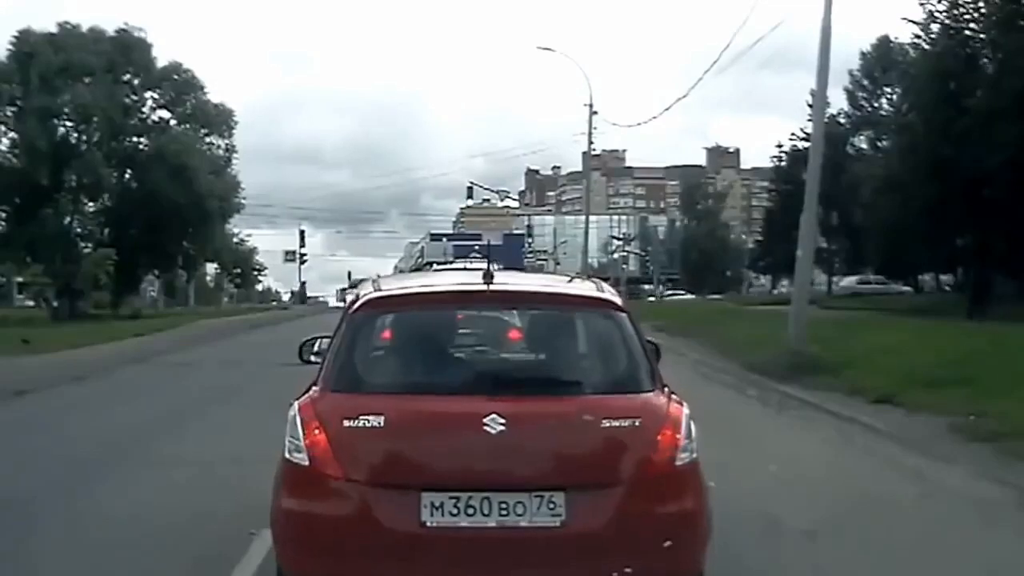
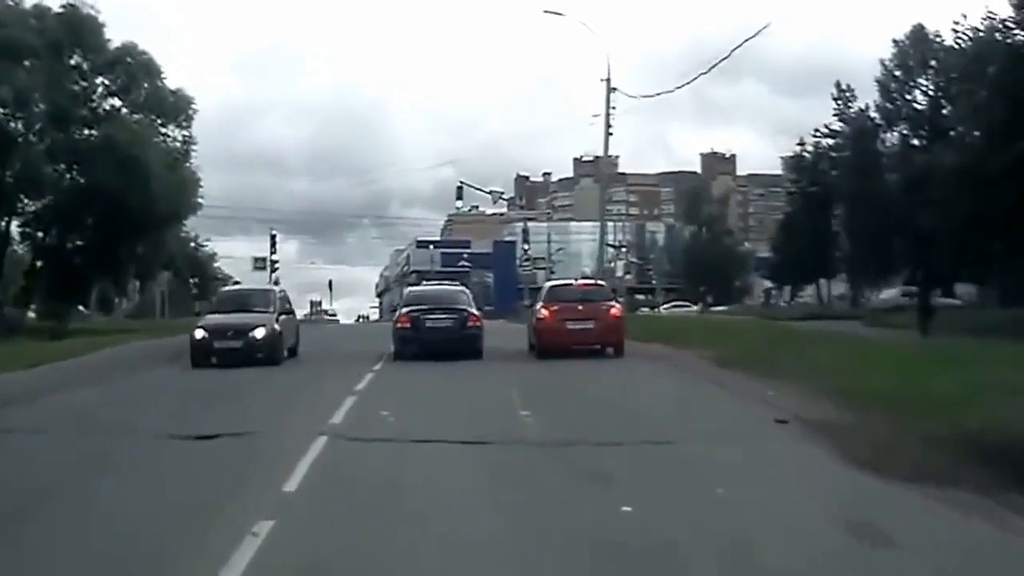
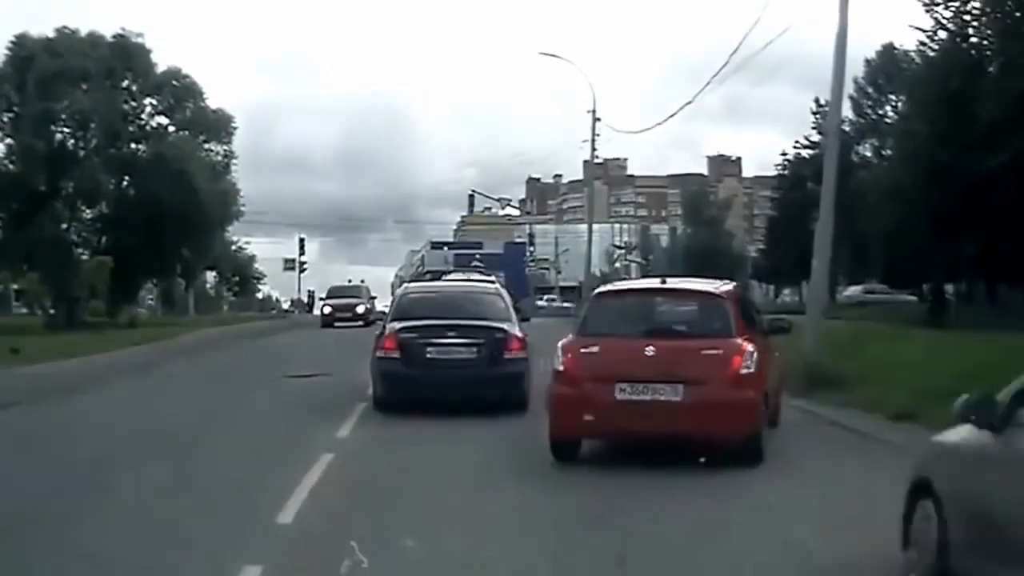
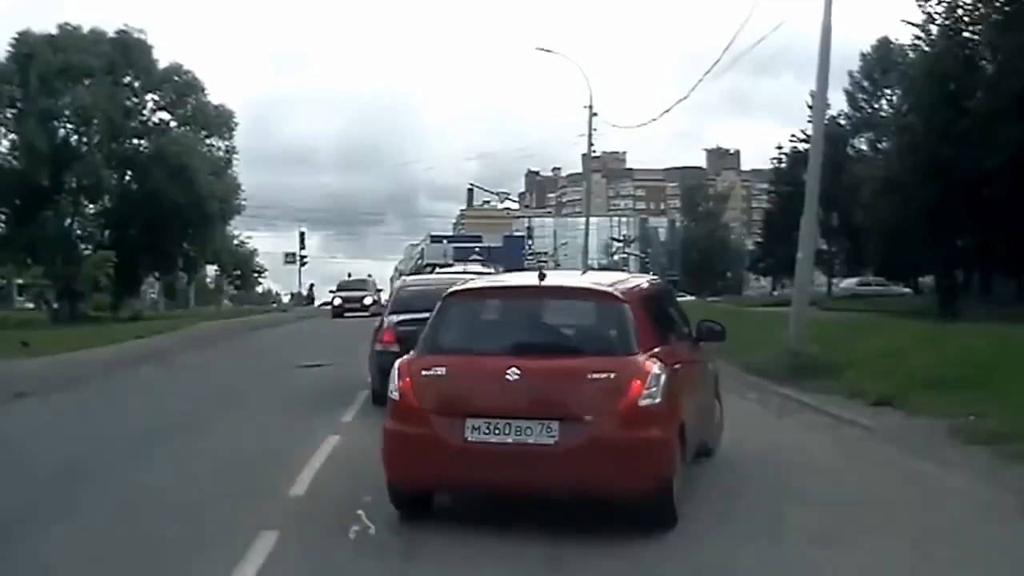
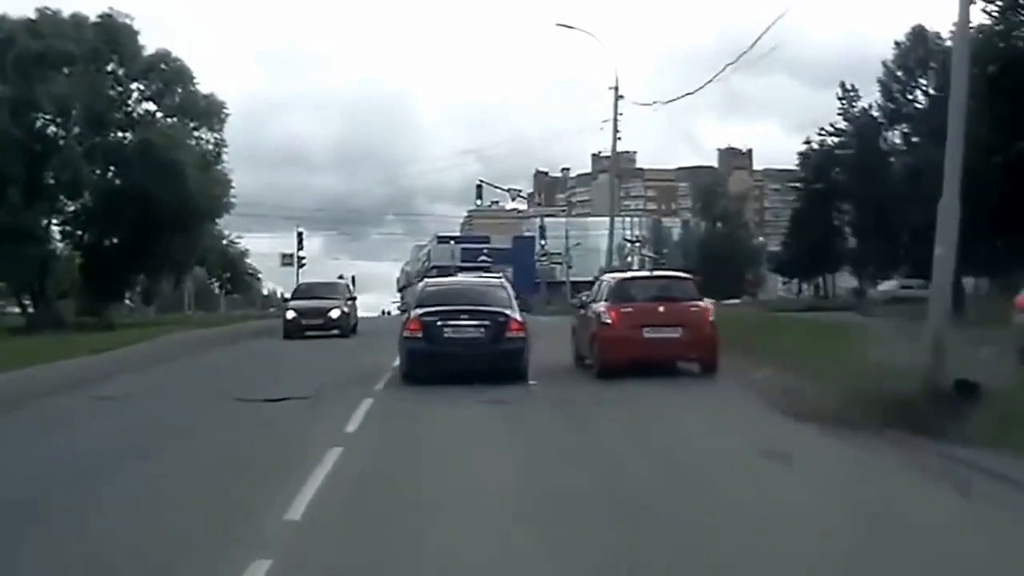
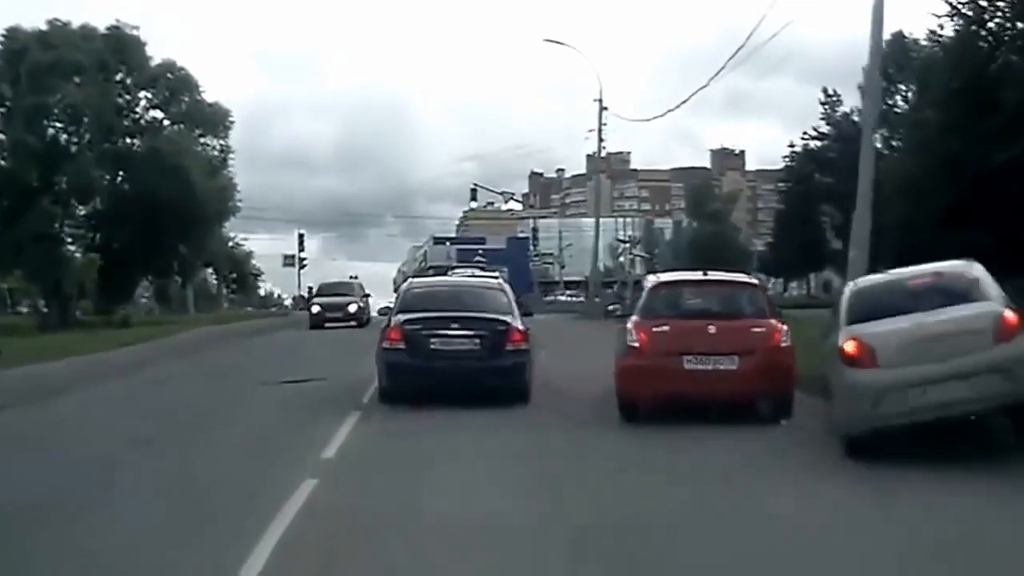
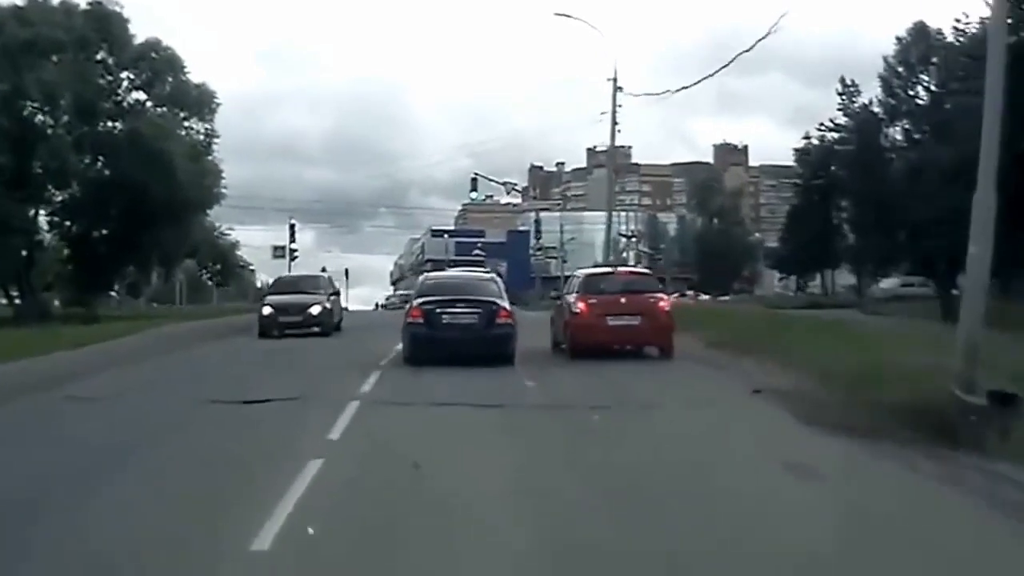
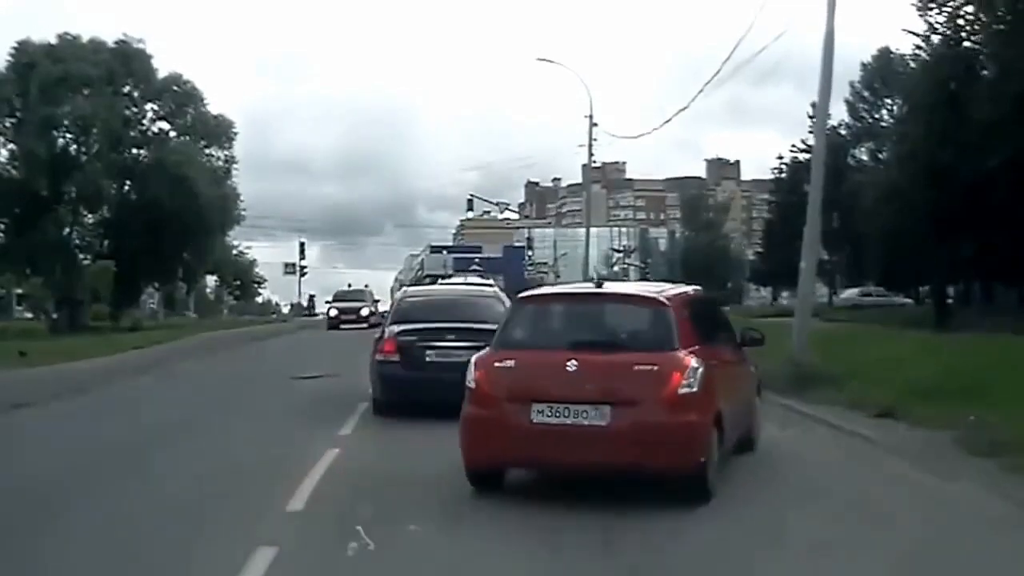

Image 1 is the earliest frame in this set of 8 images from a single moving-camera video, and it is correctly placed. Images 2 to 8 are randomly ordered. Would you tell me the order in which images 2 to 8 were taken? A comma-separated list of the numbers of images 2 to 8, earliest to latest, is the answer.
4, 8, 3, 6, 5, 7, 2
